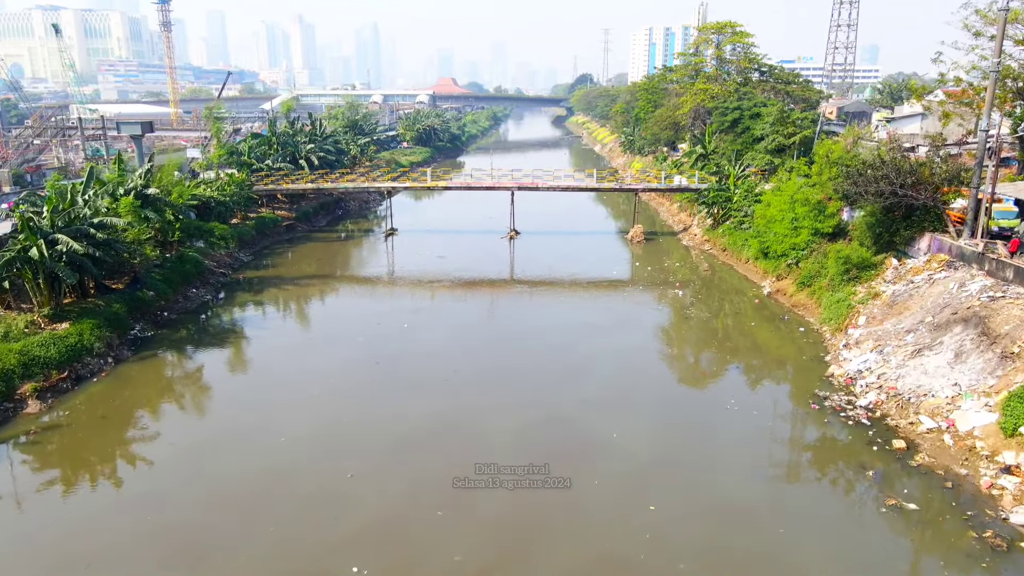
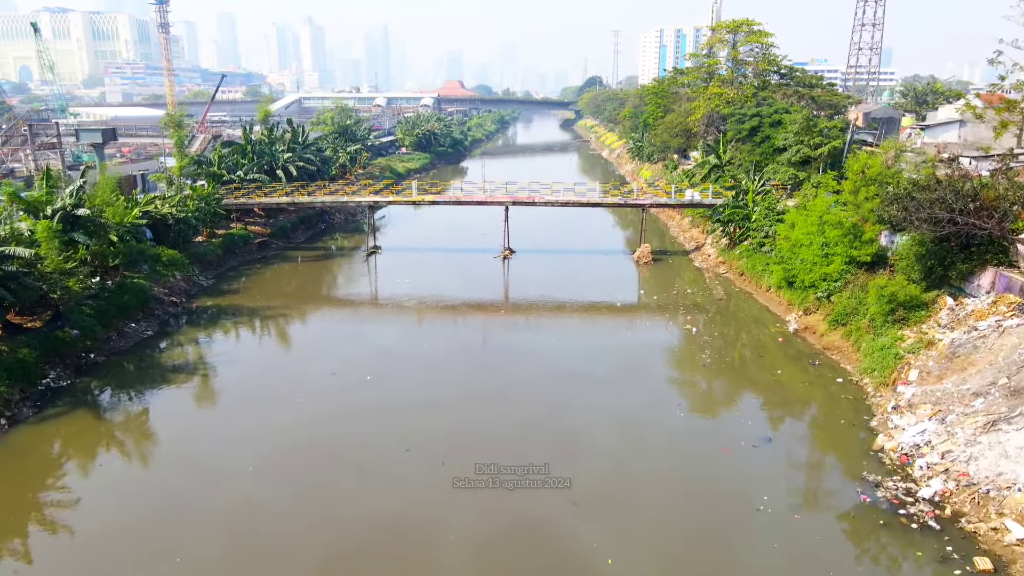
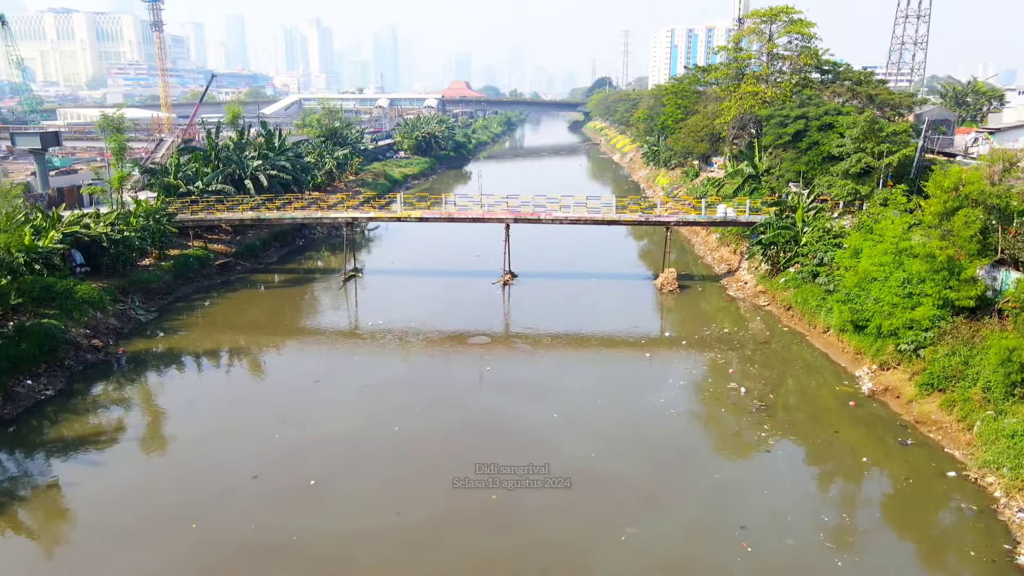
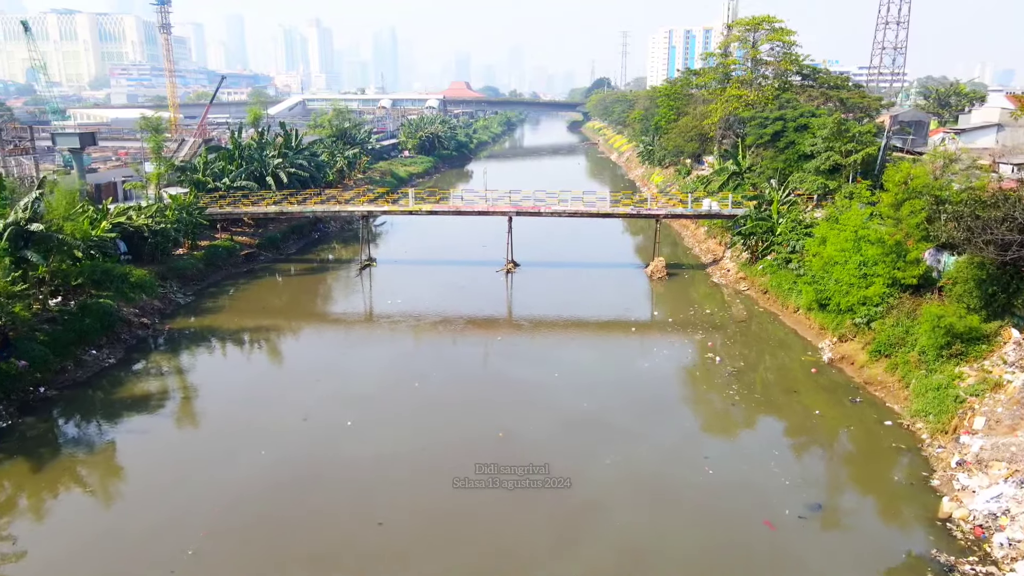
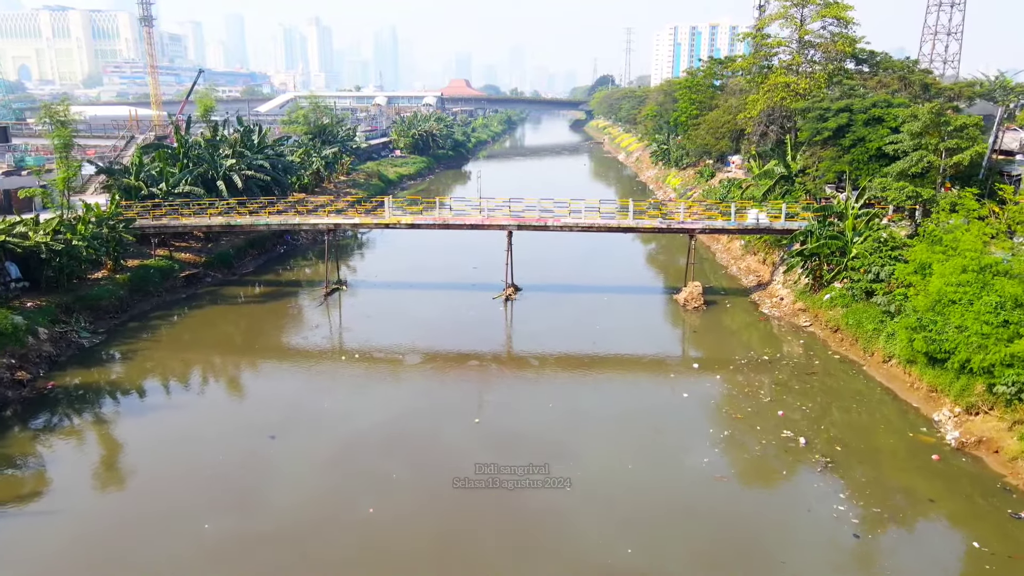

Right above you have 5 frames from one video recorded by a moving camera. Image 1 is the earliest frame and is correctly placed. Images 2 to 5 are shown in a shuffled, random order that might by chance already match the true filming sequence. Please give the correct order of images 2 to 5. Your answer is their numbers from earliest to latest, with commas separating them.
2, 4, 3, 5
